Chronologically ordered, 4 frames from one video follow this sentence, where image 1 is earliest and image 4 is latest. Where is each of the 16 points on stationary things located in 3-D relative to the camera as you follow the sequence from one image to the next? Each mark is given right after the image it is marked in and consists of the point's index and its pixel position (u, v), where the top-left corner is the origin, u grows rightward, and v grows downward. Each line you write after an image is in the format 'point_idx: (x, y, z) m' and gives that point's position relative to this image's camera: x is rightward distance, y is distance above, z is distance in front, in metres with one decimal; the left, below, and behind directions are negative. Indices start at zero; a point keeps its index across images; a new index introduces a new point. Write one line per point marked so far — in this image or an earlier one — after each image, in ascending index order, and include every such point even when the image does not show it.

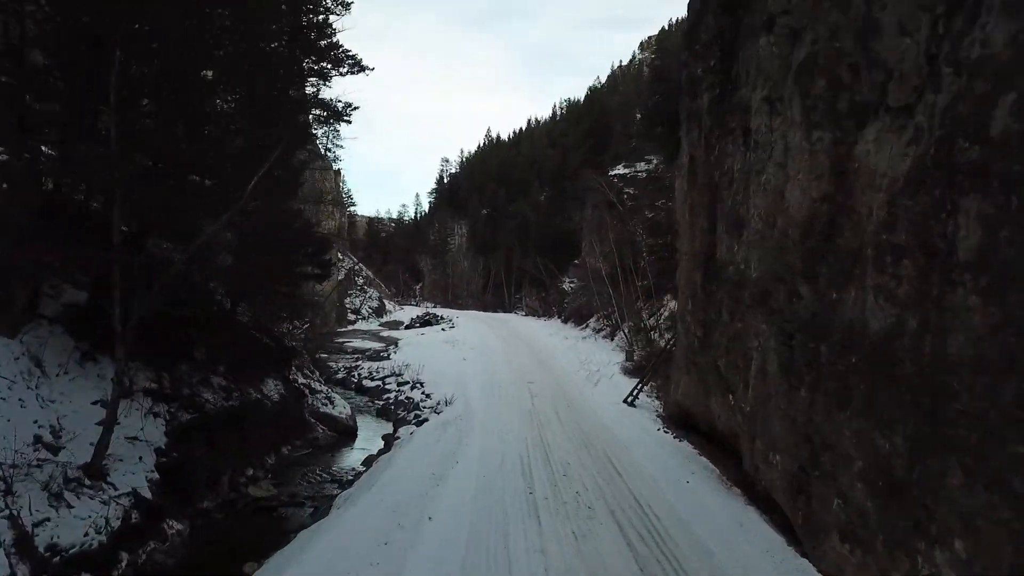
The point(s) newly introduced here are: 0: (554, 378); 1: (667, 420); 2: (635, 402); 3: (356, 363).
0: (+0.9, -1.9, +16.9) m
1: (+2.3, -2.0, +11.6) m
2: (+2.1, -2.0, +13.4) m
3: (-3.8, -1.8, +19.4) m
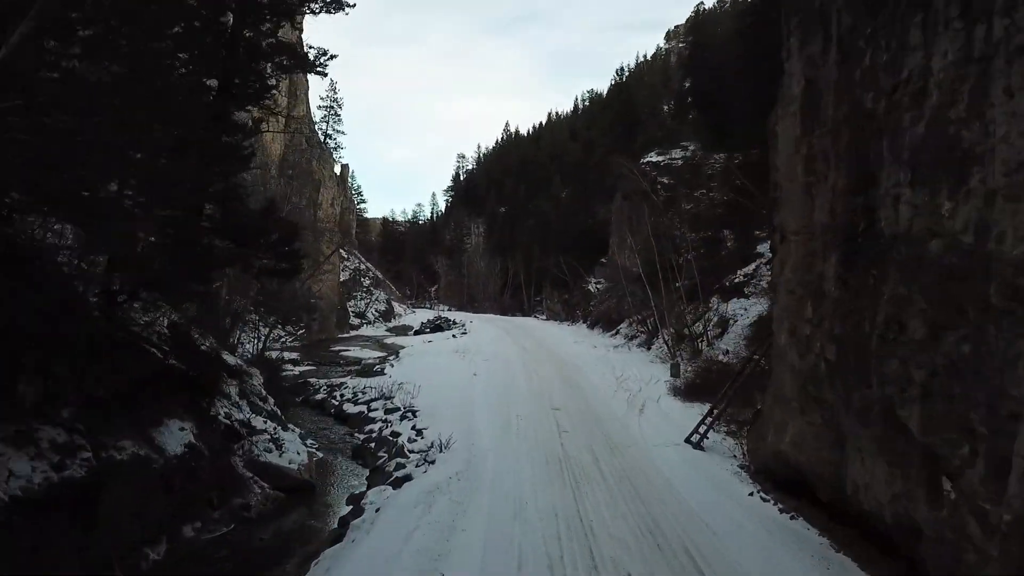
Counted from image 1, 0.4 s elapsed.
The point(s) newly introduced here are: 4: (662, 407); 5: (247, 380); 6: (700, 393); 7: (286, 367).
0: (+1.3, -1.9, +13.3) m
1: (+2.5, -1.9, +8.0) m
2: (+2.4, -2.0, +9.8) m
3: (-3.4, -1.8, +15.9) m
4: (+2.5, -2.0, +13.0) m
5: (-3.3, -1.2, +9.9) m
6: (+3.3, -1.9, +13.8) m
7: (-5.6, -1.9, +19.3) m
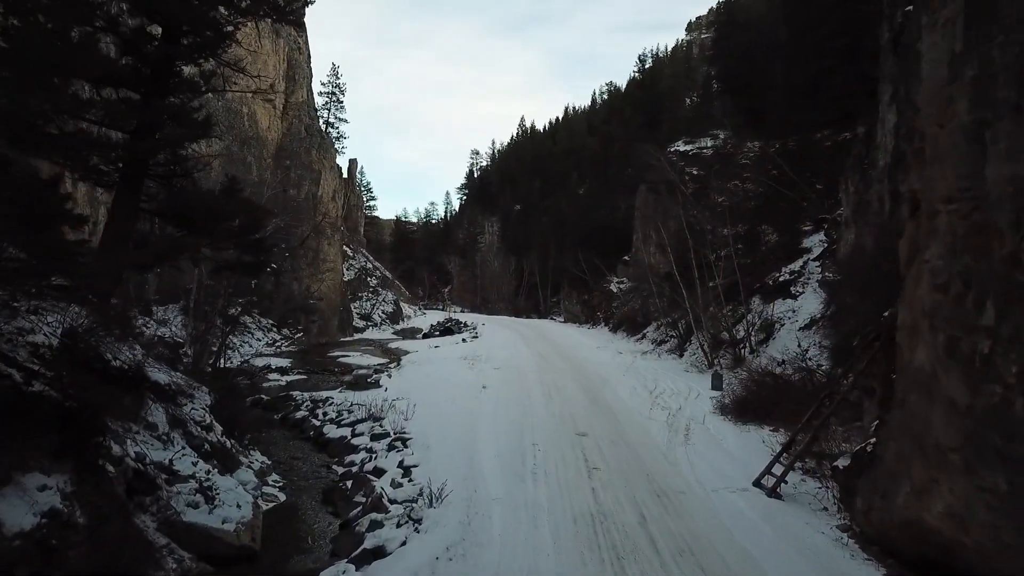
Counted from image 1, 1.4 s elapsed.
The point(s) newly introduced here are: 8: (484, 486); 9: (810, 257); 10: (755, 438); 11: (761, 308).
0: (+1.5, -1.9, +11.0) m
1: (+2.6, -1.9, +5.6) m
2: (+2.5, -1.9, +7.4) m
3: (-3.1, -1.8, +13.7) m
4: (+2.7, -1.9, +10.7) m
5: (-3.2, -1.1, +7.7) m
6: (+3.6, -1.8, +11.5) m
7: (-5.2, -1.9, +17.1) m
8: (-0.3, -1.9, +7.5) m
9: (+7.2, +0.7, +19.0) m
10: (+3.1, -1.9, +10.0) m
11: (+5.8, -0.5, +18.4) m
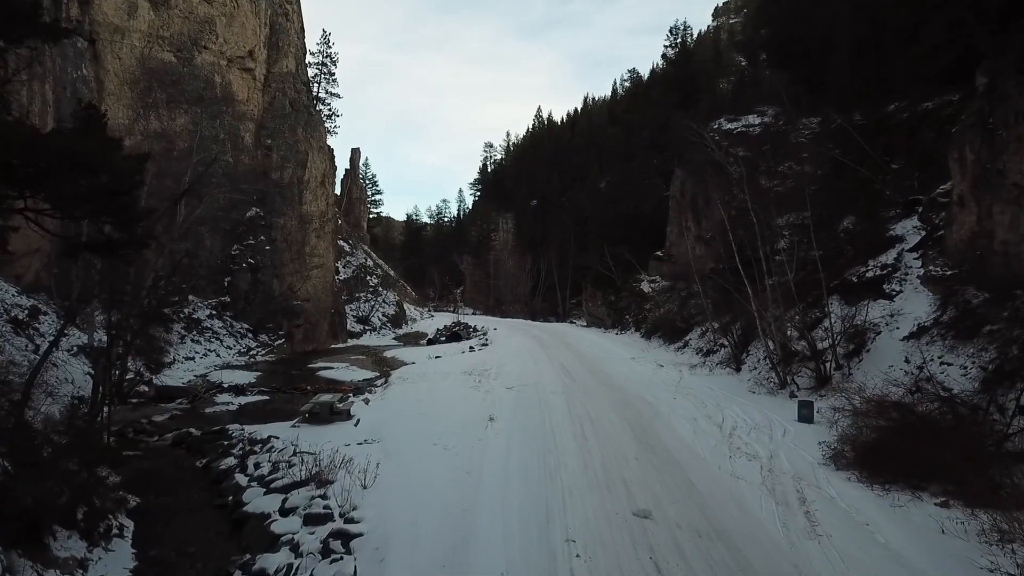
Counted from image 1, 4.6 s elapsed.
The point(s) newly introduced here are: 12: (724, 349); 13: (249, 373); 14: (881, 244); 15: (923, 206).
0: (+1.6, -1.8, +7.2) m
1: (+2.7, -1.8, +1.8) m
2: (+2.6, -1.8, +3.6) m
3: (-2.9, -1.8, +10.0) m
4: (+2.8, -1.9, +6.8) m
5: (-3.1, -1.1, +4.0) m
6: (+3.7, -1.8, +7.7) m
7: (-4.9, -1.9, +13.5) m
8: (-0.2, -1.8, +3.7) m
9: (+7.5, +0.8, +15.2) m
10: (+3.2, -1.8, +6.2) m
11: (+6.1, -0.4, +14.6) m
12: (+4.8, -1.4, +17.8) m
13: (-5.7, -1.8, +17.0) m
14: (+7.5, +0.9, +16.0) m
15: (+8.2, +1.6, +15.8) m
